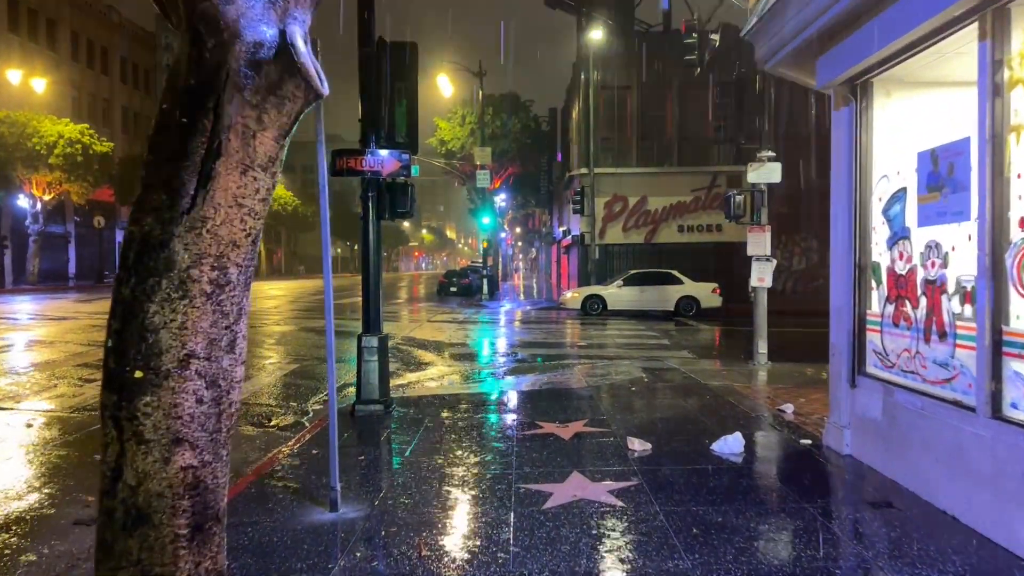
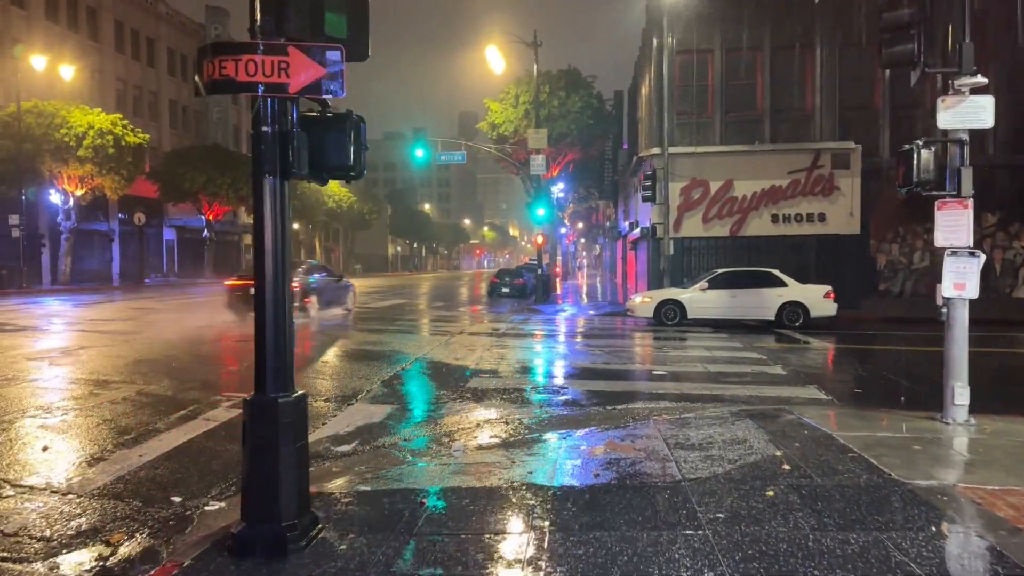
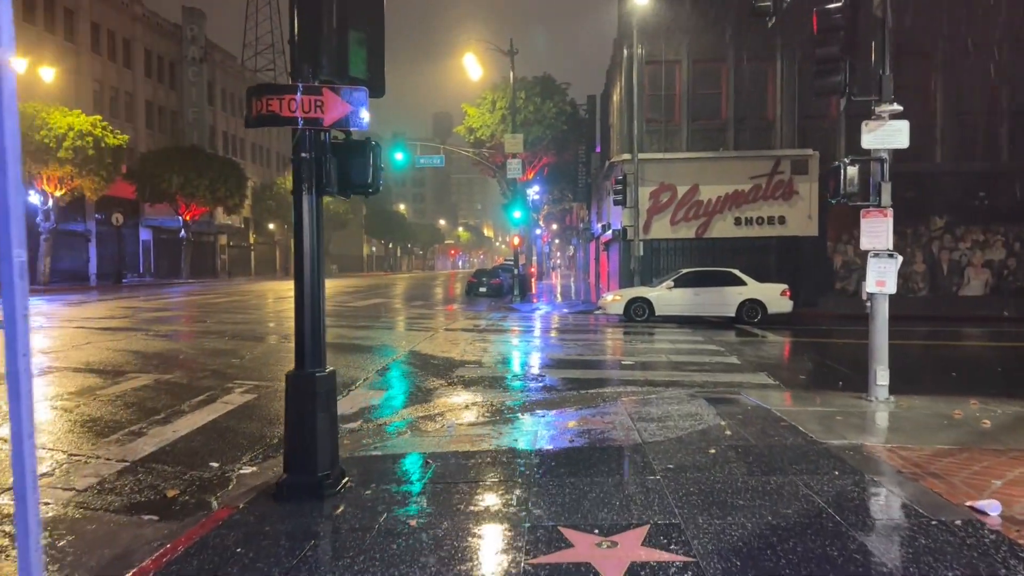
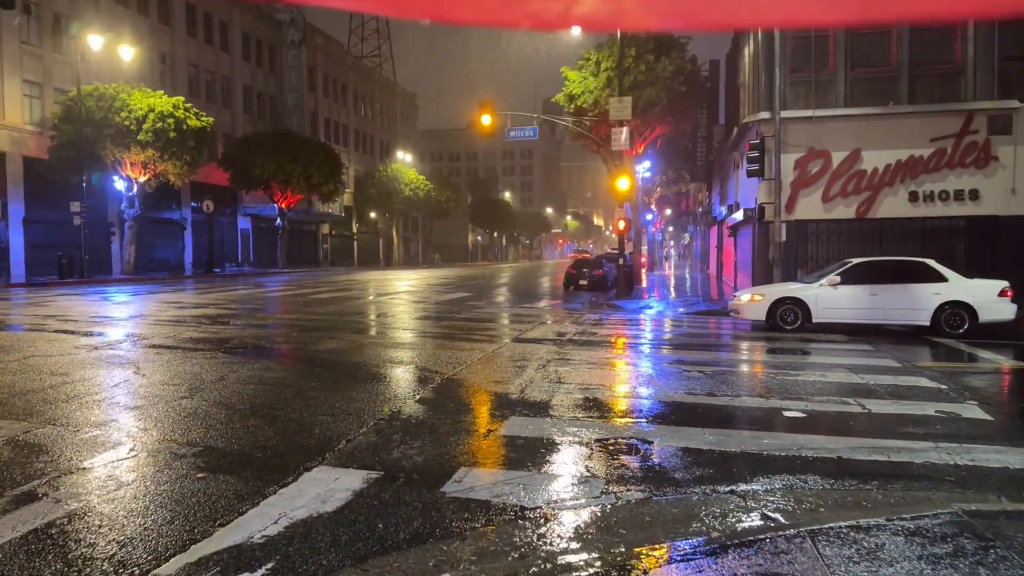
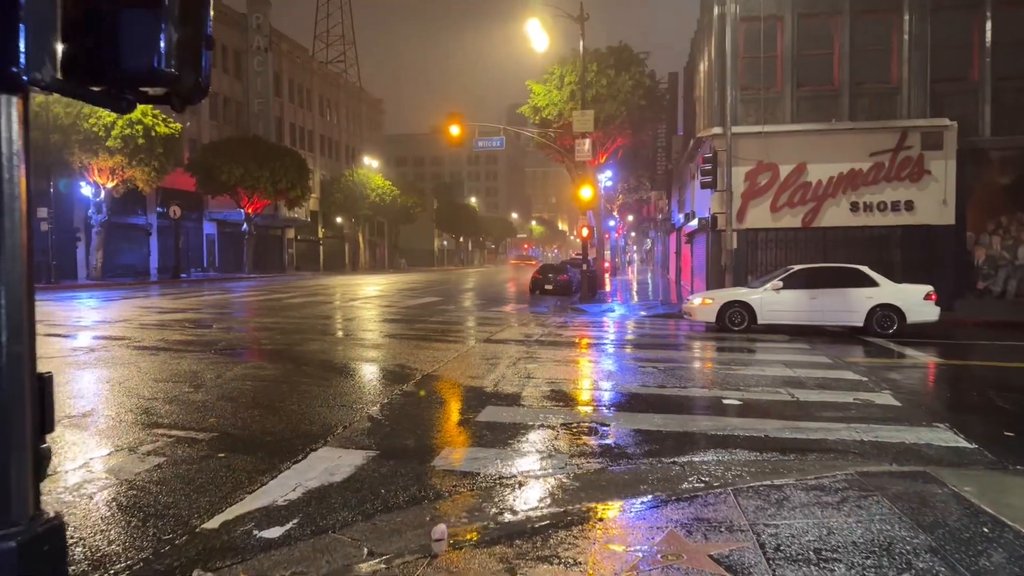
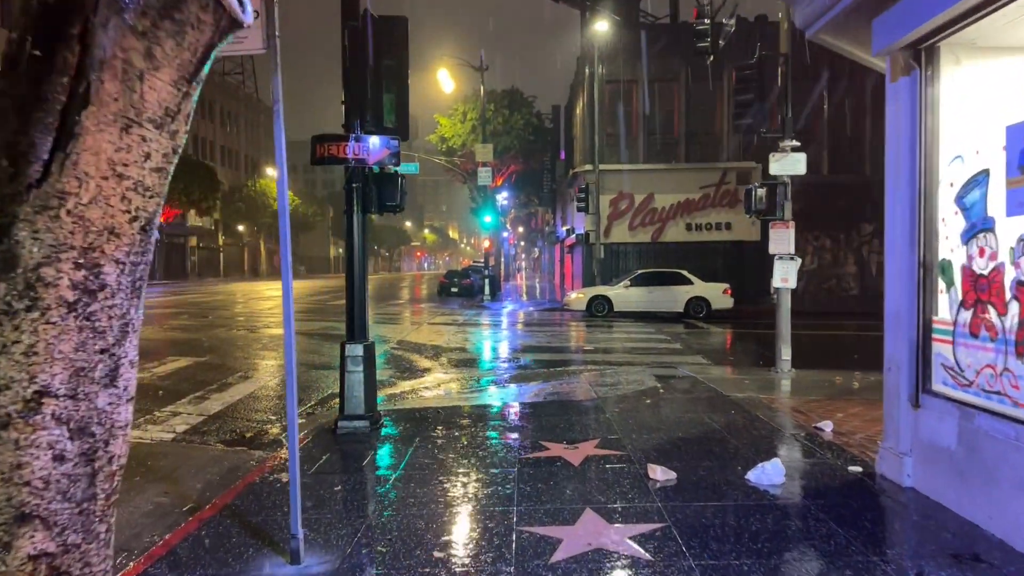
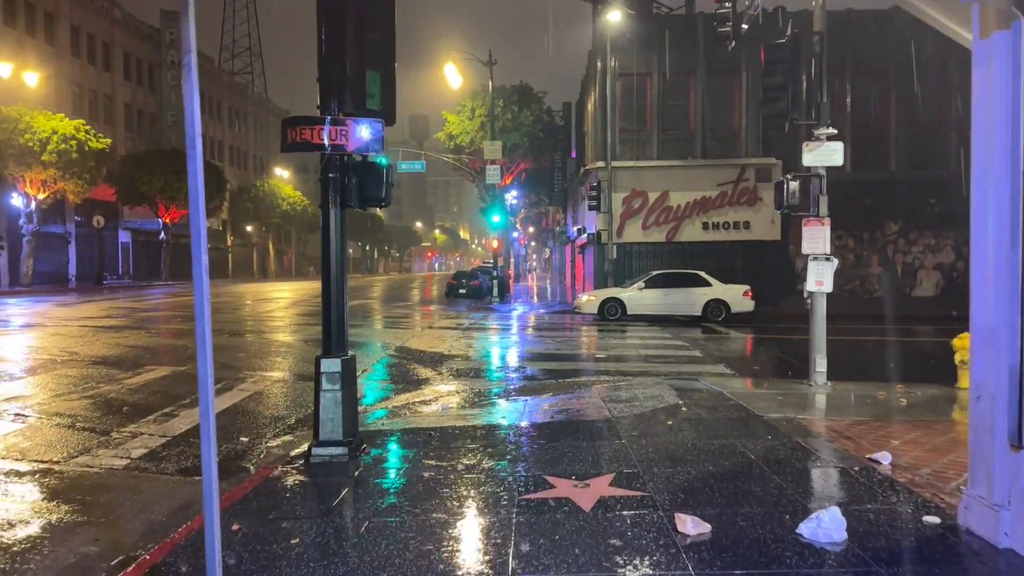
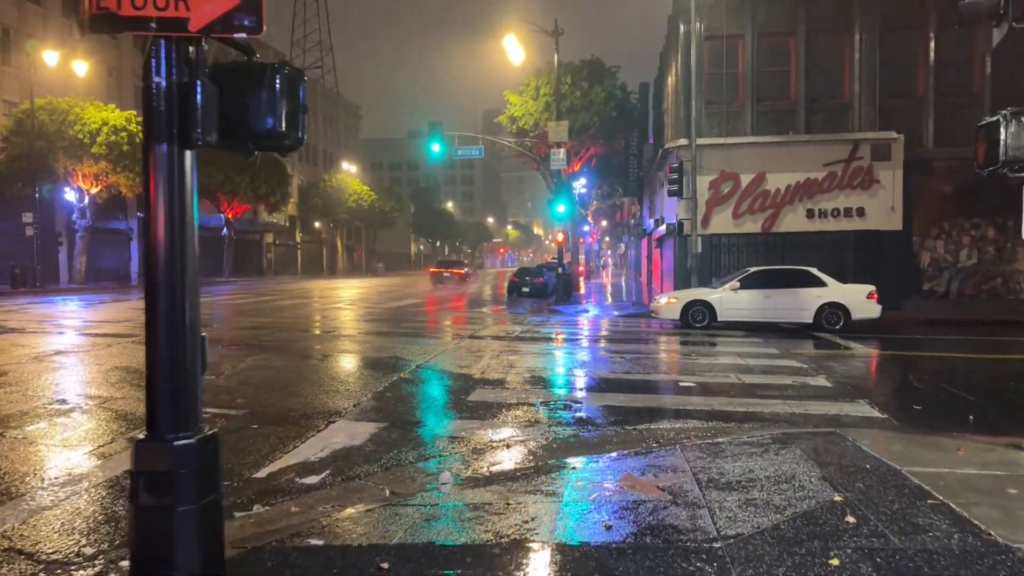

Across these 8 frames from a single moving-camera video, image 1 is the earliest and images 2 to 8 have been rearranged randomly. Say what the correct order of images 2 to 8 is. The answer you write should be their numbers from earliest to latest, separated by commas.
6, 7, 3, 2, 8, 5, 4
